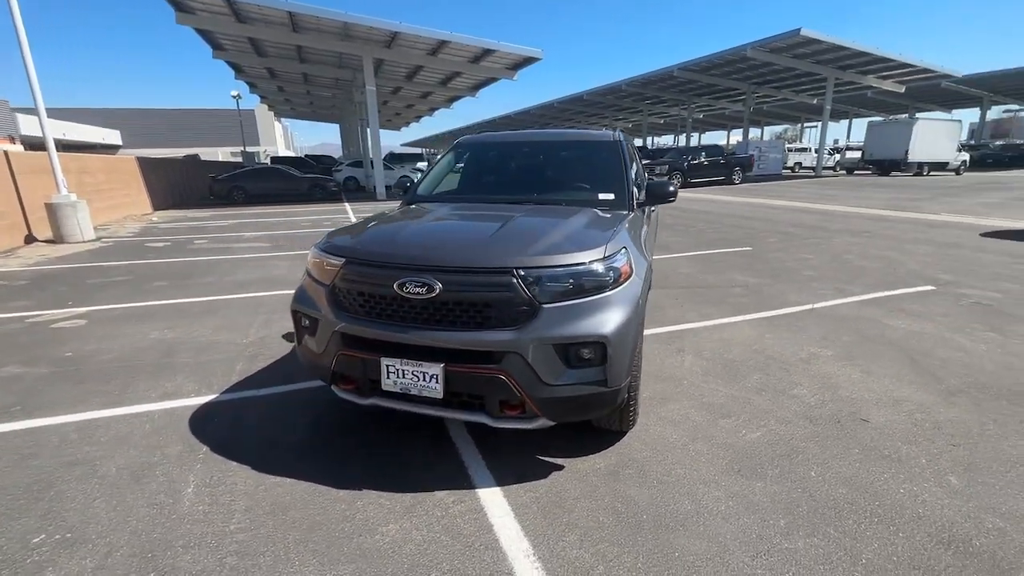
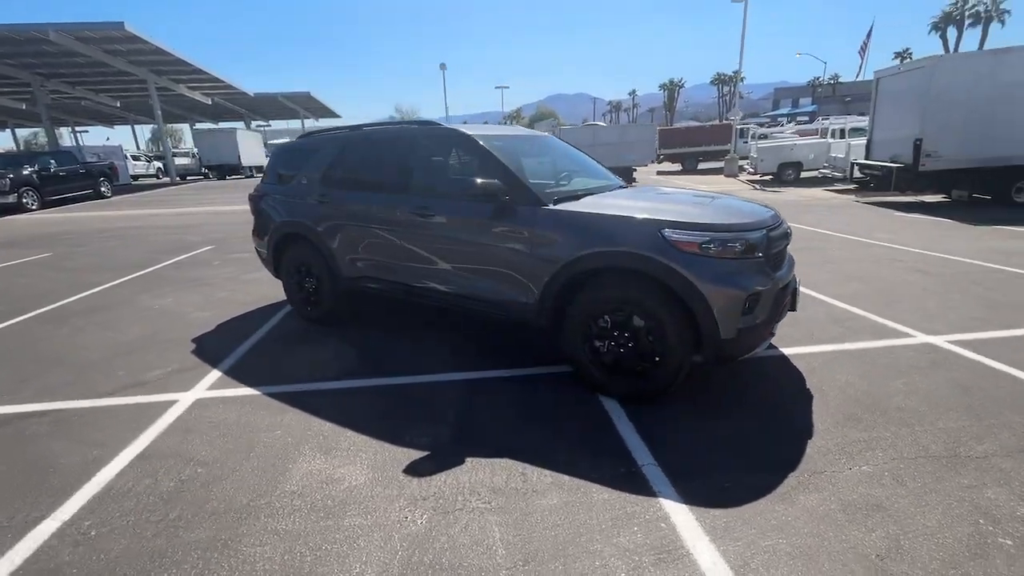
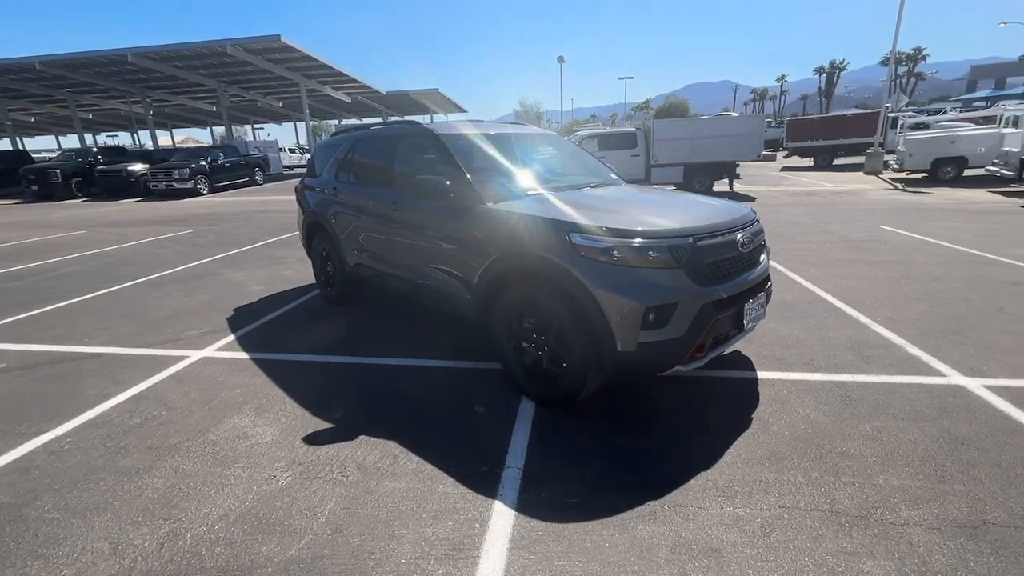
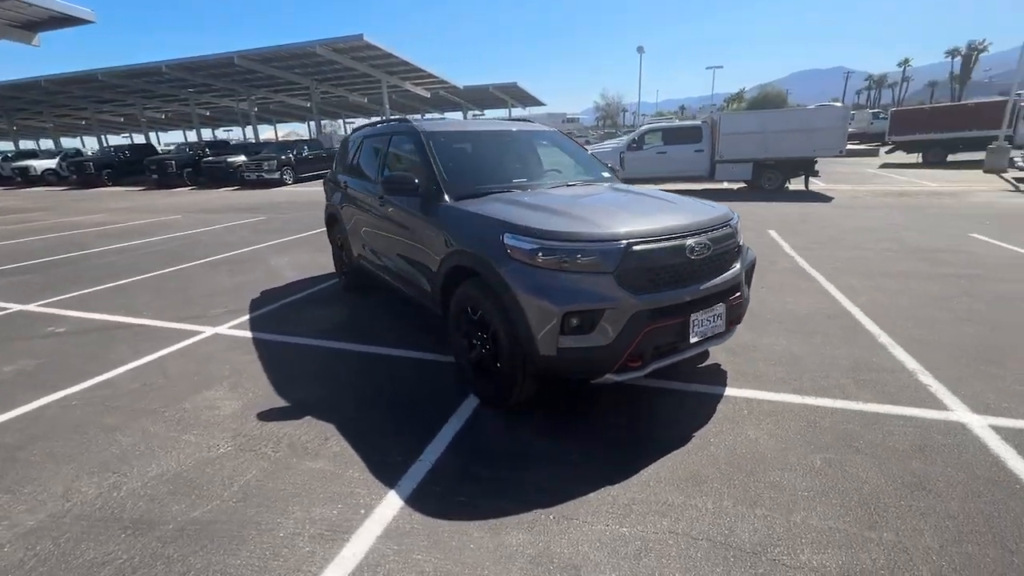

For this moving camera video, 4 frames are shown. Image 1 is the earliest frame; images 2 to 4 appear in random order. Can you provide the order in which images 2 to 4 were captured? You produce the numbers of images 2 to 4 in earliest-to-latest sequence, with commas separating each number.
4, 3, 2
